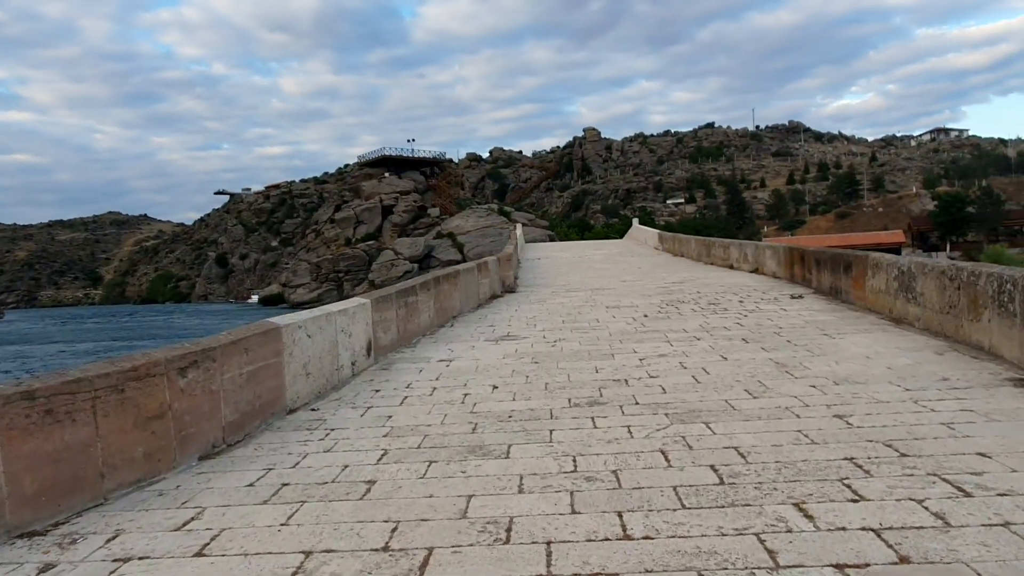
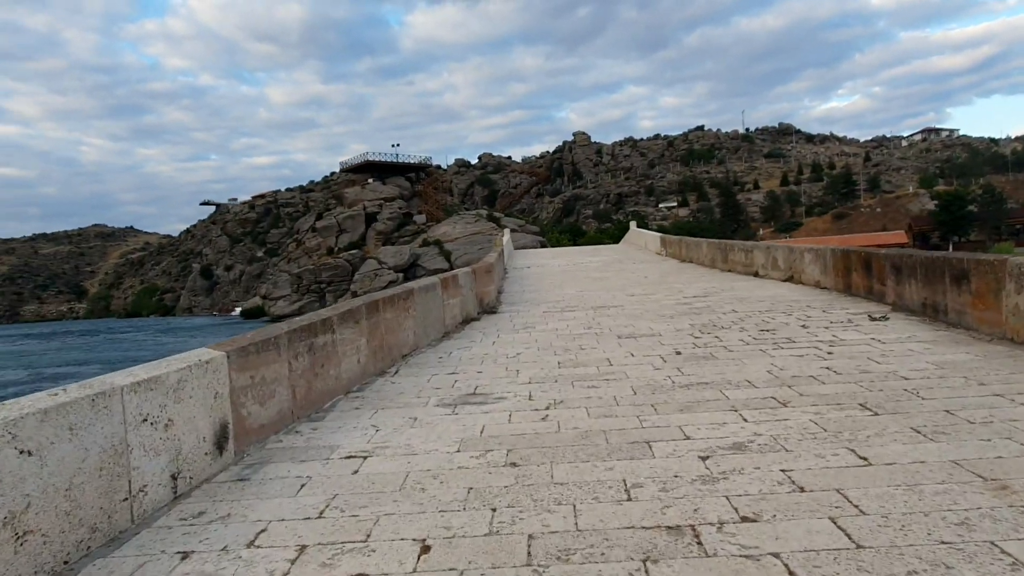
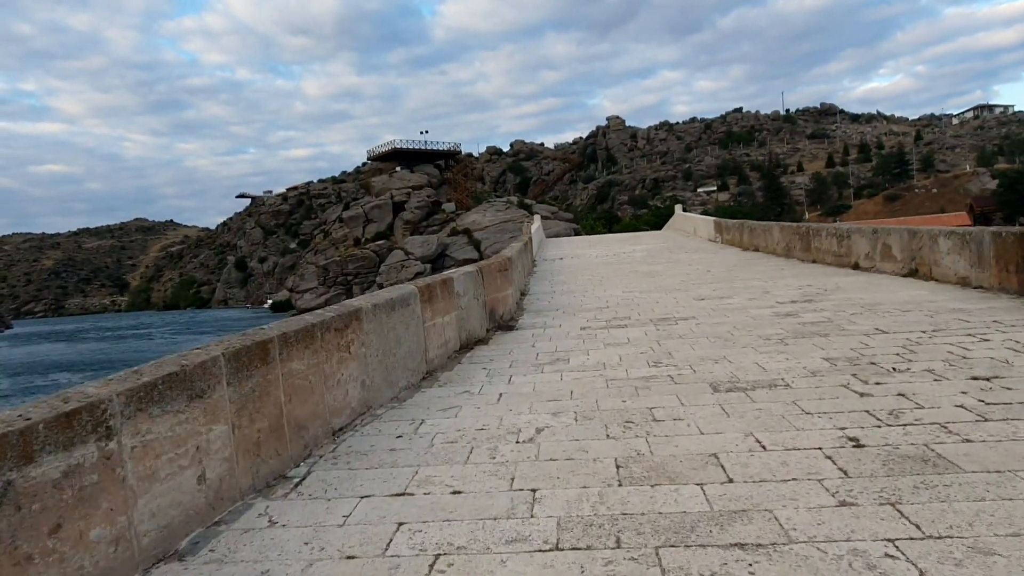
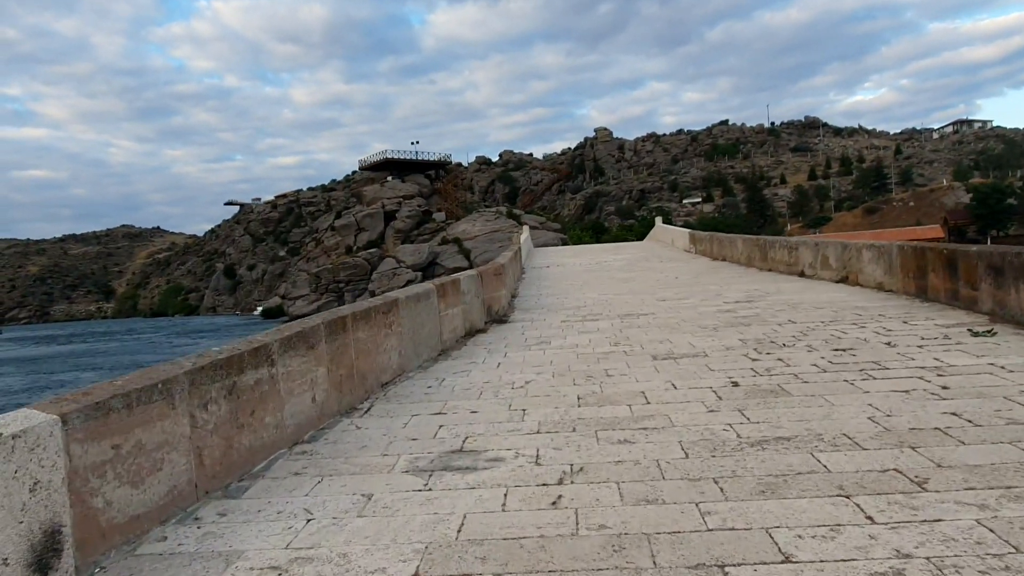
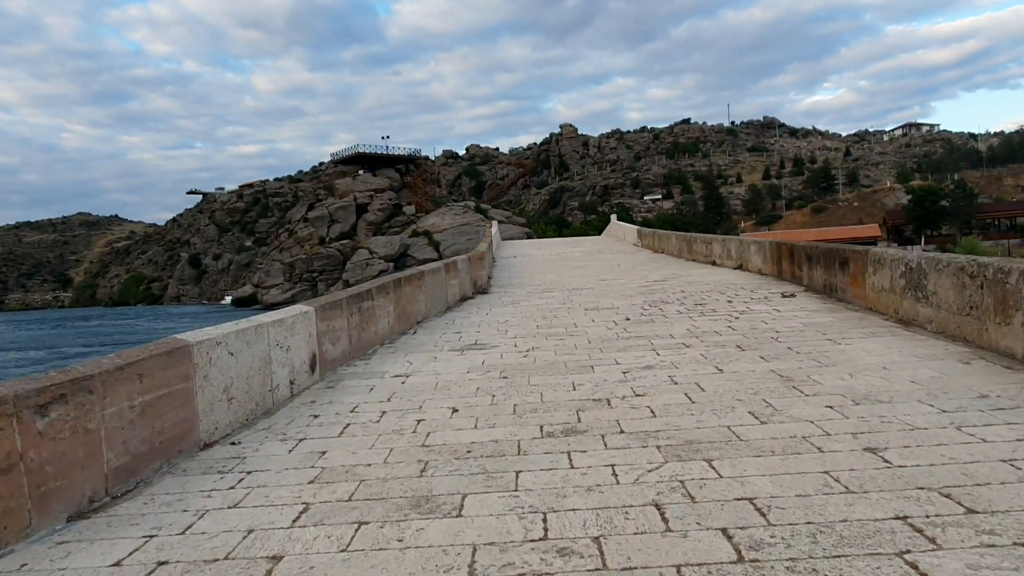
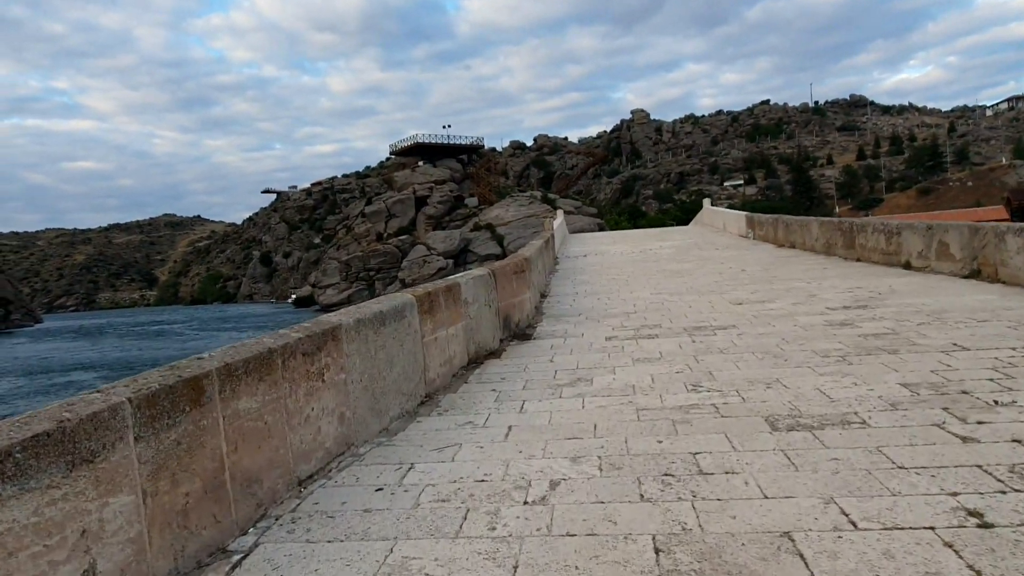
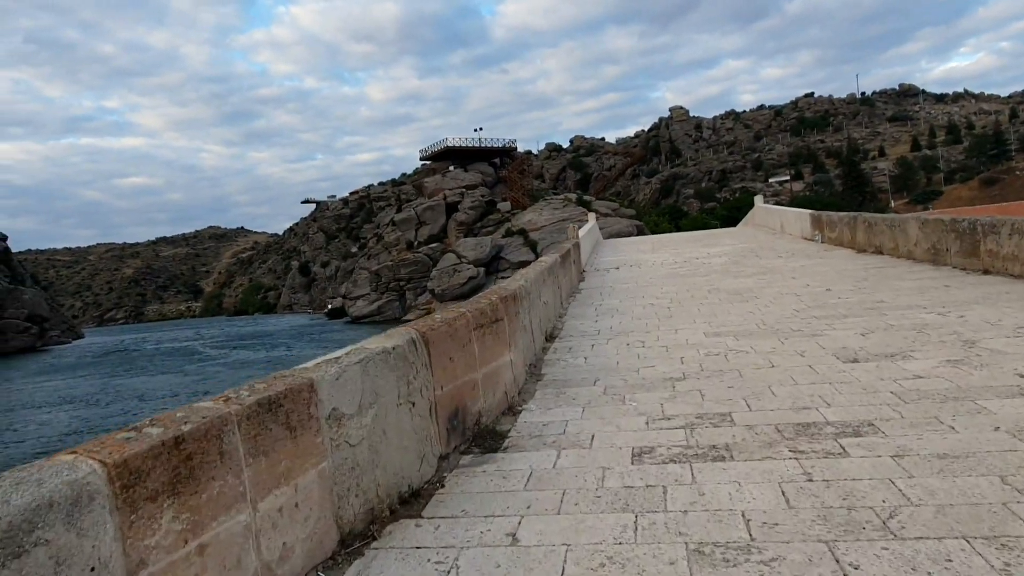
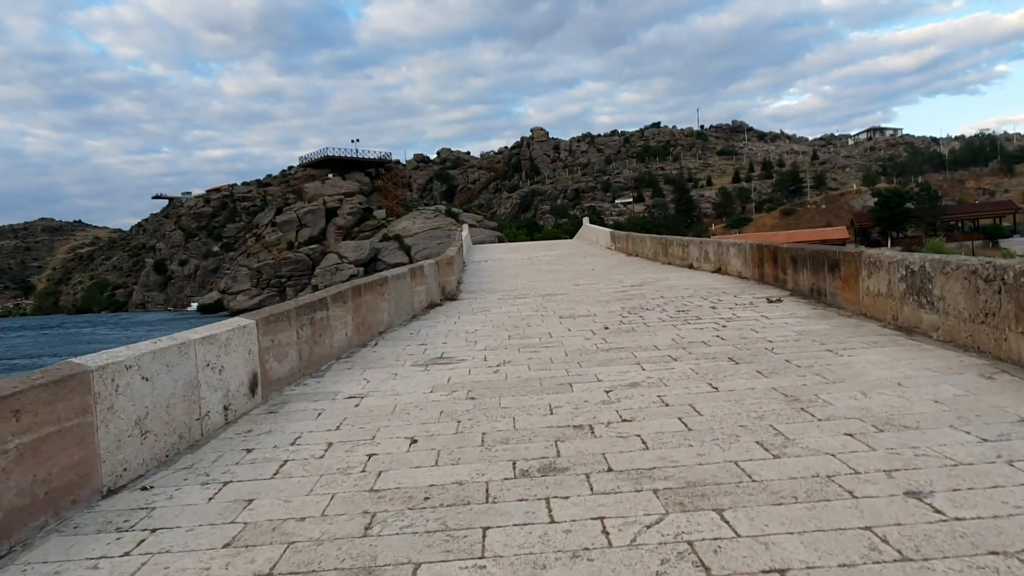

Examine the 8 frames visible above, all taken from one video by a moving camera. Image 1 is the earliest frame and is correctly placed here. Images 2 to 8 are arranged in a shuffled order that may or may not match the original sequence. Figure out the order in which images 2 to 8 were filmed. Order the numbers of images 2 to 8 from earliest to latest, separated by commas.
5, 8, 2, 4, 3, 6, 7
